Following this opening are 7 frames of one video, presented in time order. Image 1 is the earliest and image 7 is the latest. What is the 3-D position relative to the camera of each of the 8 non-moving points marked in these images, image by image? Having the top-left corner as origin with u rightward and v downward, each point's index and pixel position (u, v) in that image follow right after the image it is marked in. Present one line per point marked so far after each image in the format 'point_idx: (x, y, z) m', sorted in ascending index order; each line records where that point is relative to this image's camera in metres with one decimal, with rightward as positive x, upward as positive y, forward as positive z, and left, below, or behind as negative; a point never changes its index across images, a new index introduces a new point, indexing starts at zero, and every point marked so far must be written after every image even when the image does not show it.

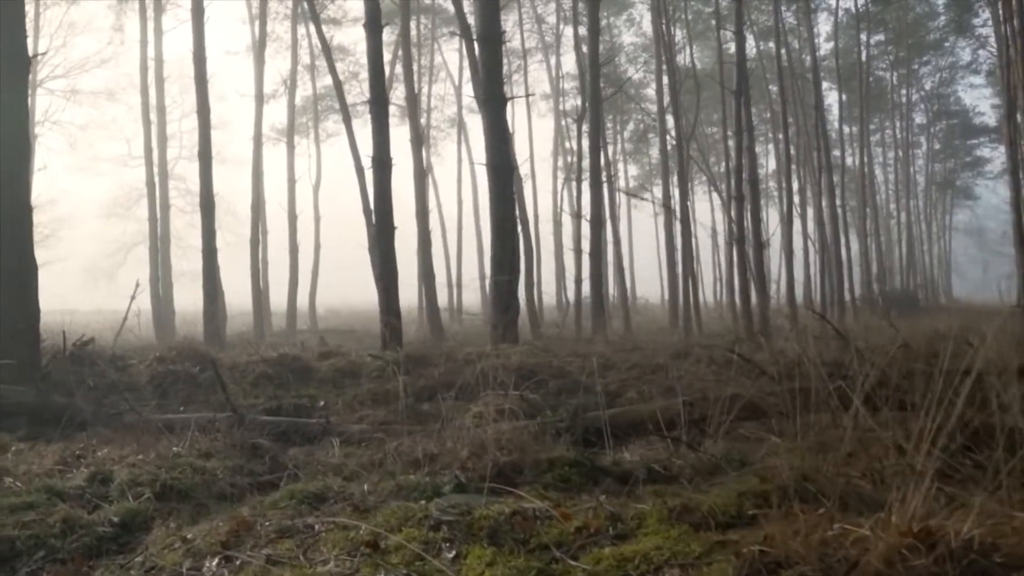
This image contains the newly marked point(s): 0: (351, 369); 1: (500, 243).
0: (-1.7, -0.8, +9.3) m
1: (-0.2, +0.6, +12.4) m
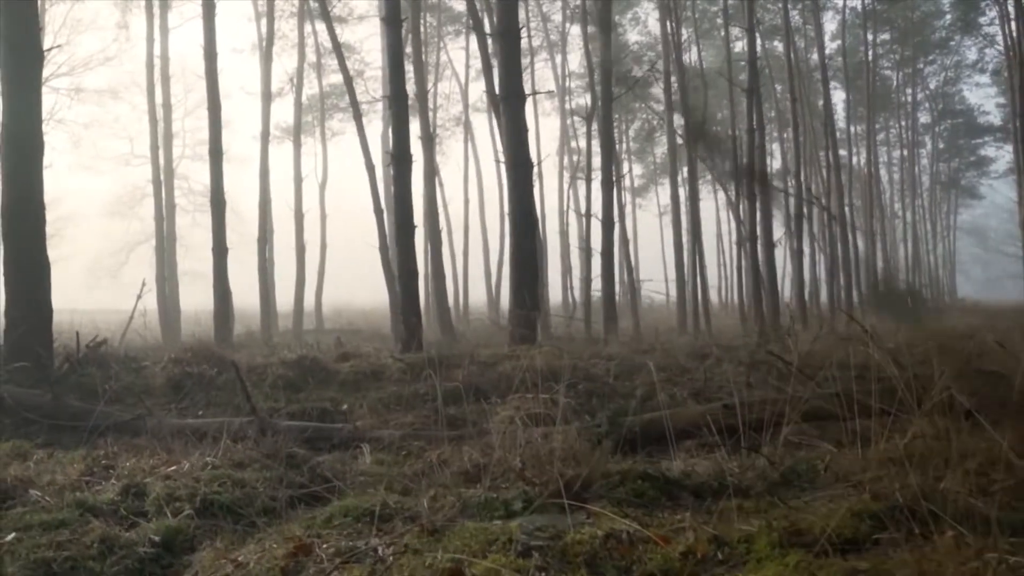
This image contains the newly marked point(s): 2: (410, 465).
0: (-1.4, -0.8, +9.1) m
1: (+0.1, +0.6, +12.1) m
2: (-0.5, -1.0, +4.9) m
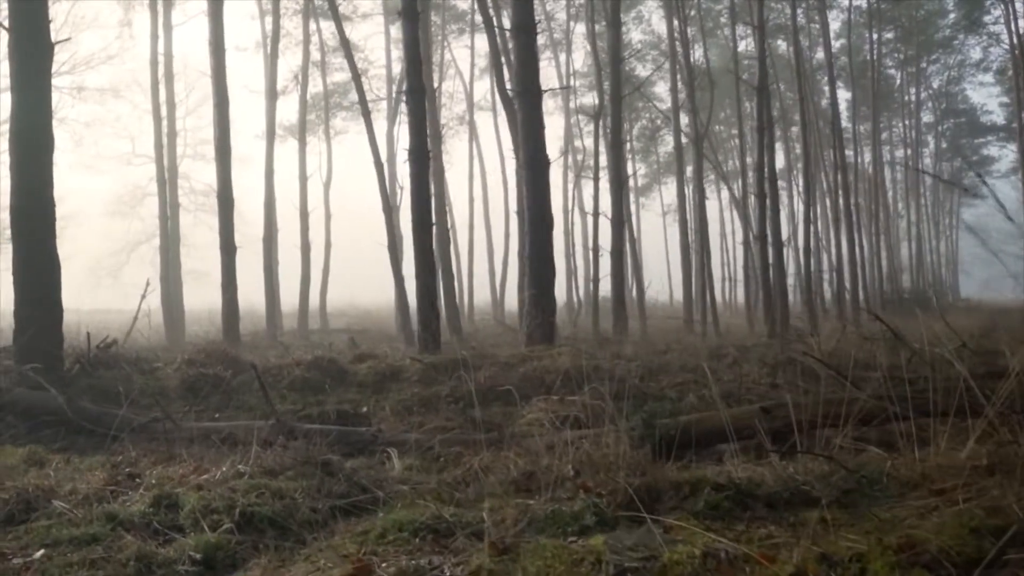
0: (-1.2, -0.8, +8.8) m
1: (+0.3, +0.6, +11.9) m
2: (-0.3, -1.0, +4.7) m
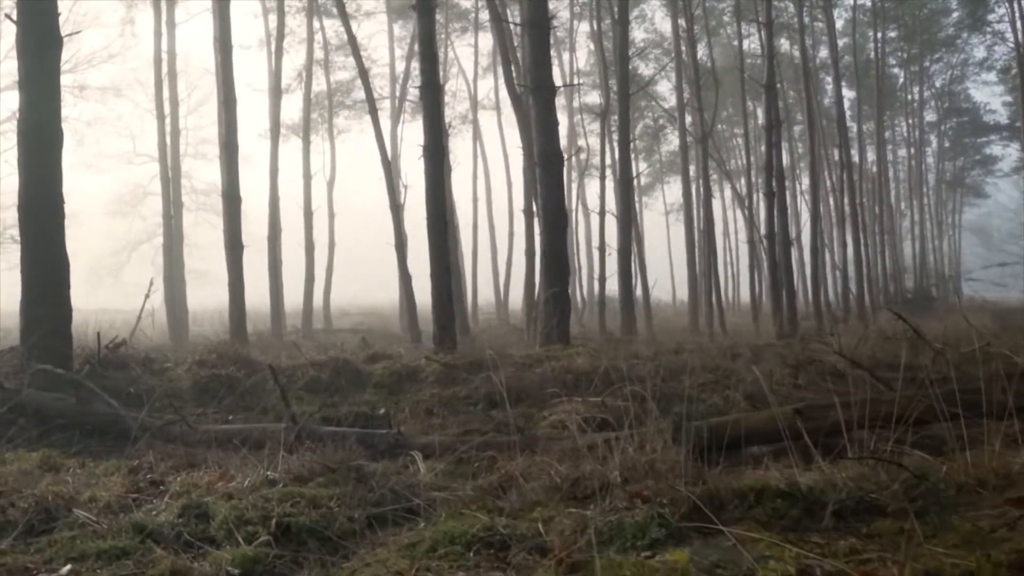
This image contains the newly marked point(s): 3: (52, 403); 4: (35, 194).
0: (-1.0, -0.8, +8.6) m
1: (+0.5, +0.6, +11.7) m
2: (-0.1, -0.9, +4.5) m
3: (-3.3, -0.8, +6.4) m
4: (-4.3, +0.8, +8.0) m
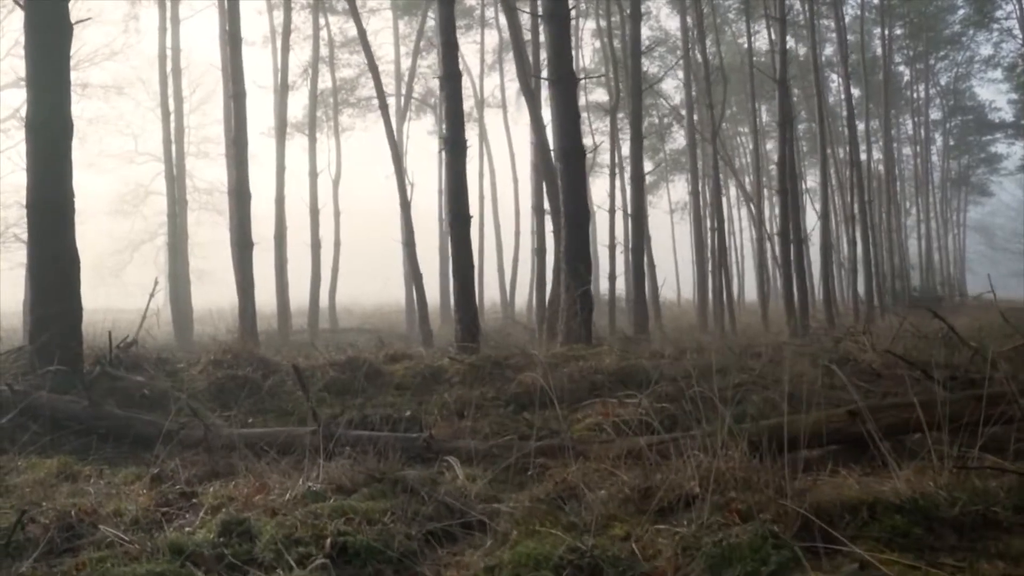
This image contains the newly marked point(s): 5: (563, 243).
0: (-0.8, -0.8, +8.3) m
1: (+0.7, +0.7, +11.3) m
2: (+0.1, -0.9, +4.1) m
3: (-3.0, -0.8, +6.1) m
4: (-4.0, +0.9, +7.7) m
5: (+0.6, +0.6, +11.5) m
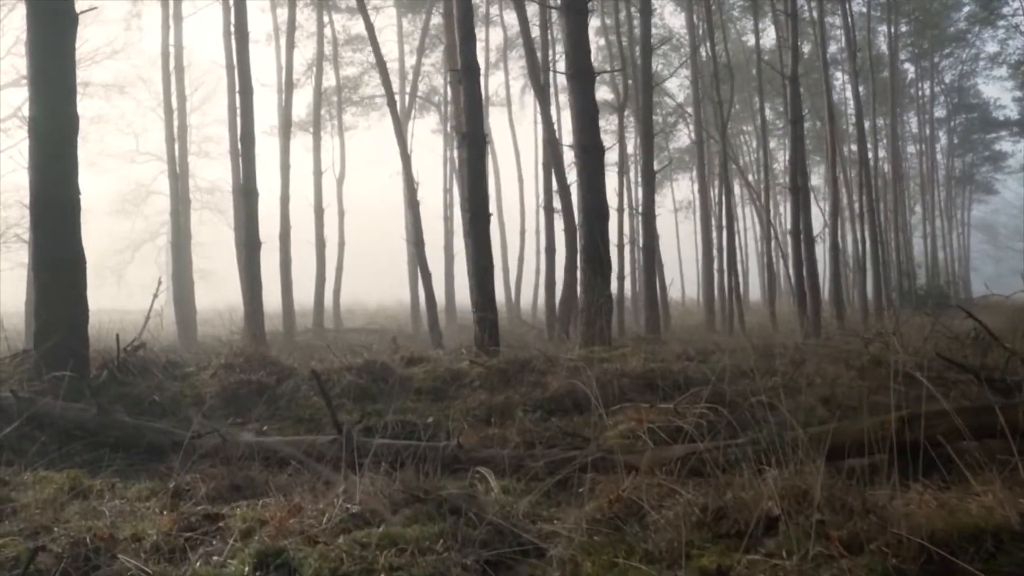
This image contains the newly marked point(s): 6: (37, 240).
0: (-0.5, -0.8, +8.0) m
1: (+0.9, +0.7, +11.0) m
2: (+0.3, -0.9, +3.8) m
3: (-2.8, -0.8, +5.7) m
4: (-3.8, +0.8, +7.4) m
5: (+0.8, +0.6, +11.2) m
6: (-3.9, +0.4, +7.3) m
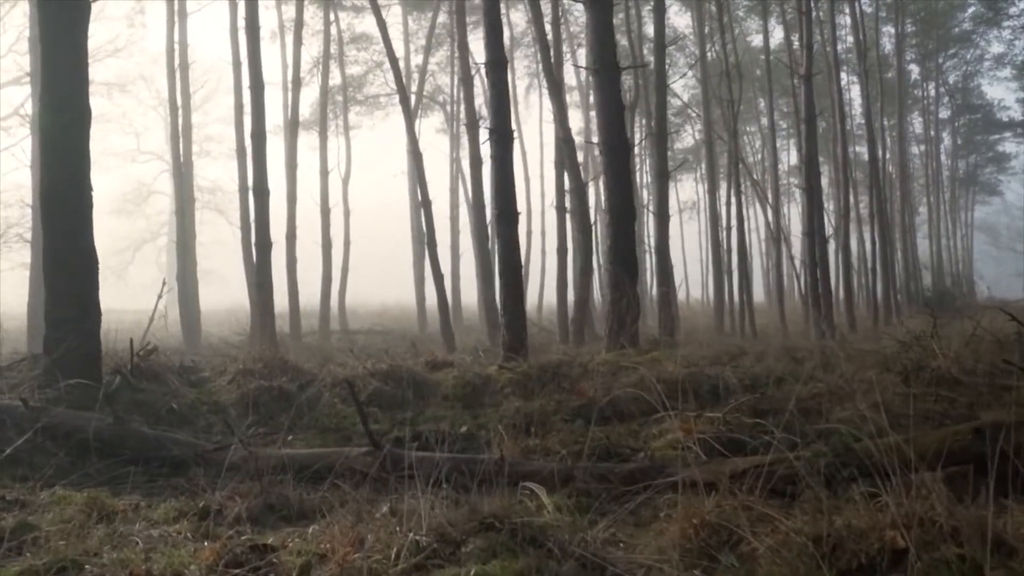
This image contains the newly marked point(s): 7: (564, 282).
0: (-0.3, -0.8, +7.6) m
1: (+1.2, +0.7, +10.6) m
2: (+0.6, -0.9, +3.4) m
3: (-2.5, -0.8, +5.4) m
4: (-3.5, +0.8, +7.0) m
5: (+1.1, +0.6, +10.8) m
6: (-3.6, +0.4, +6.9) m
7: (+1.2, +0.2, +19.8) m
